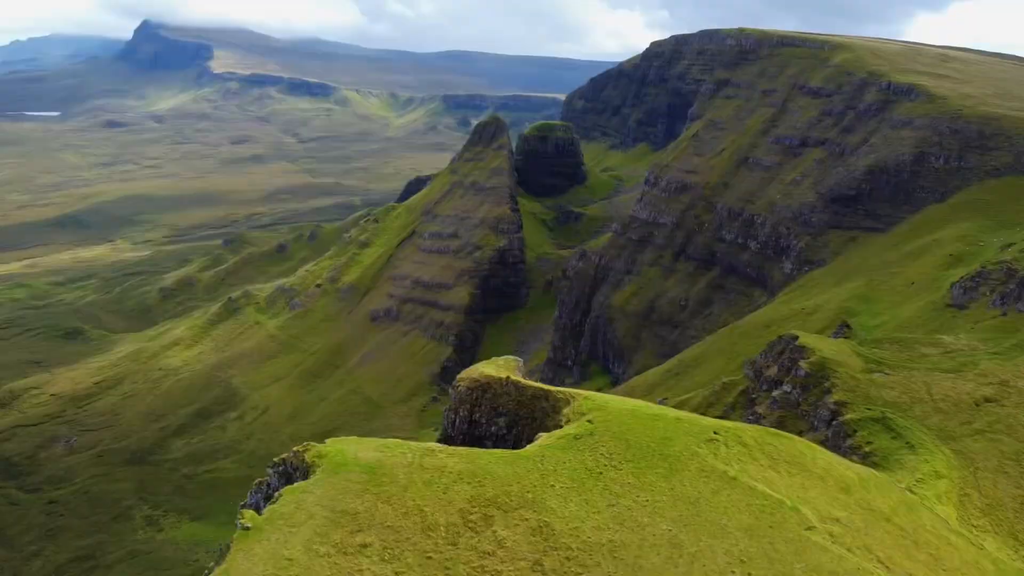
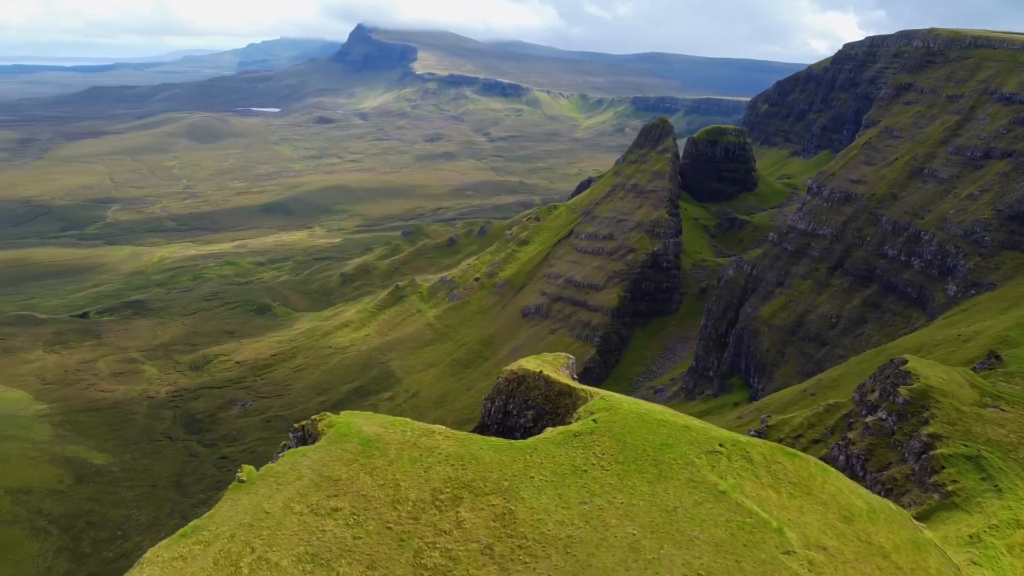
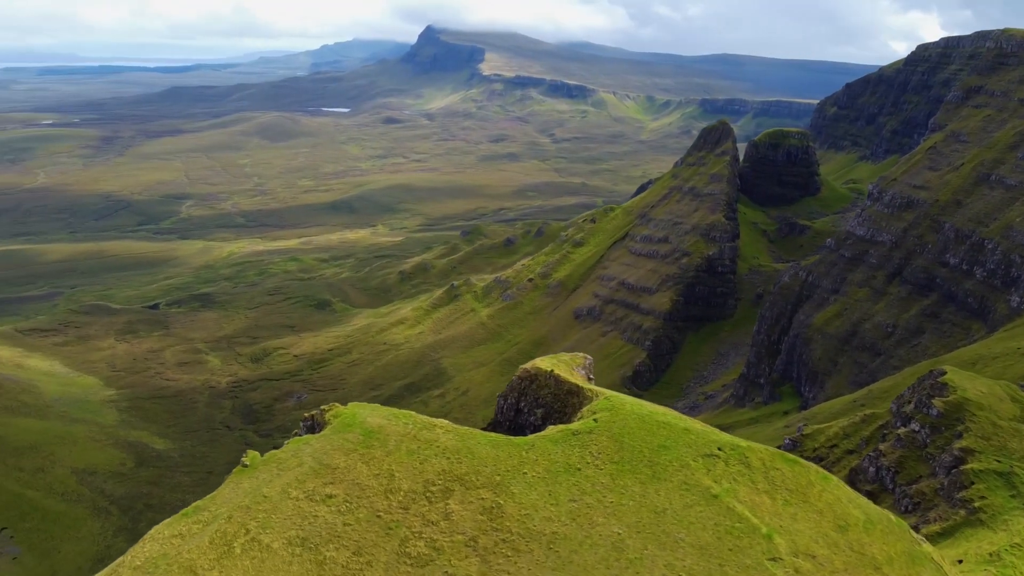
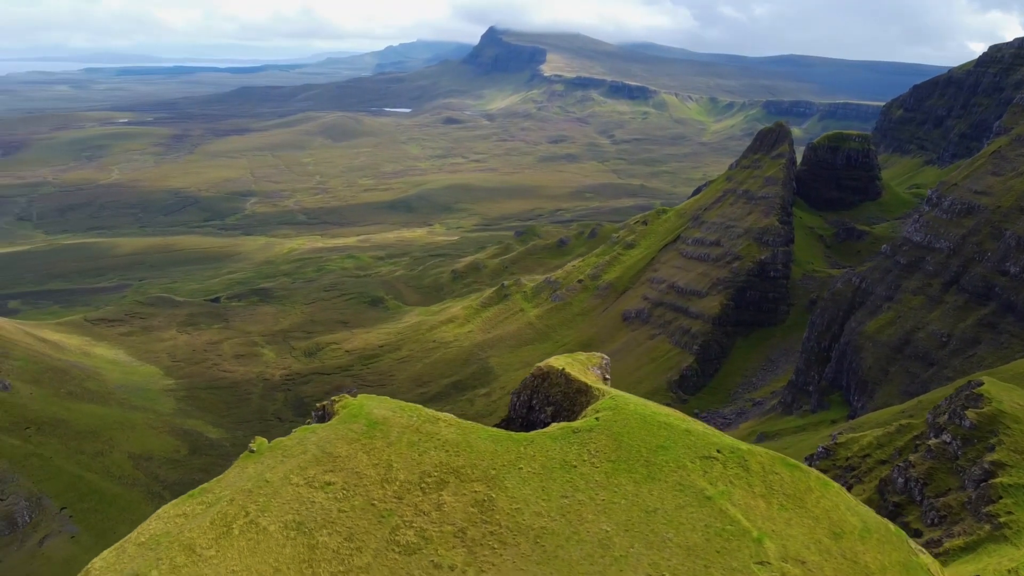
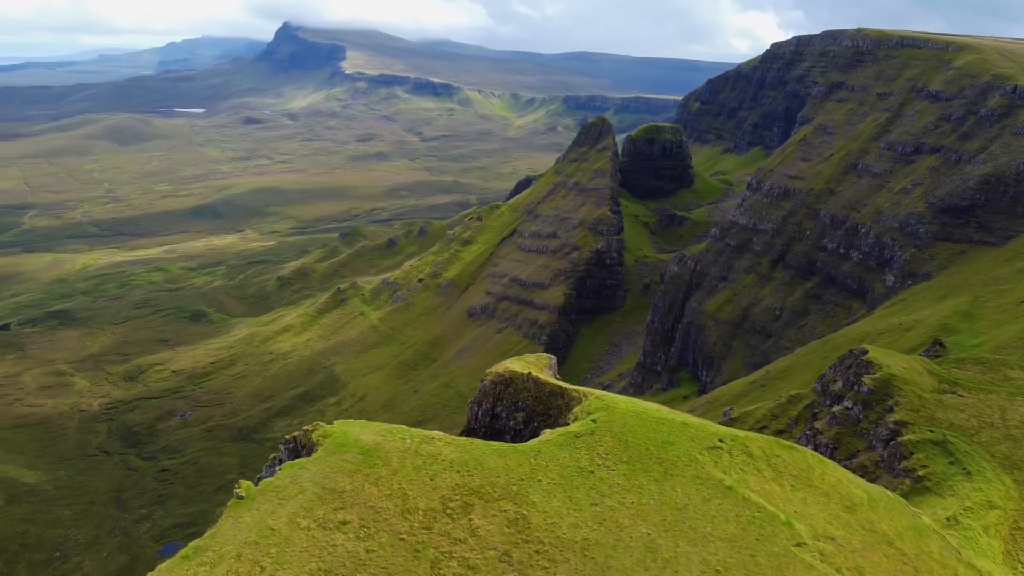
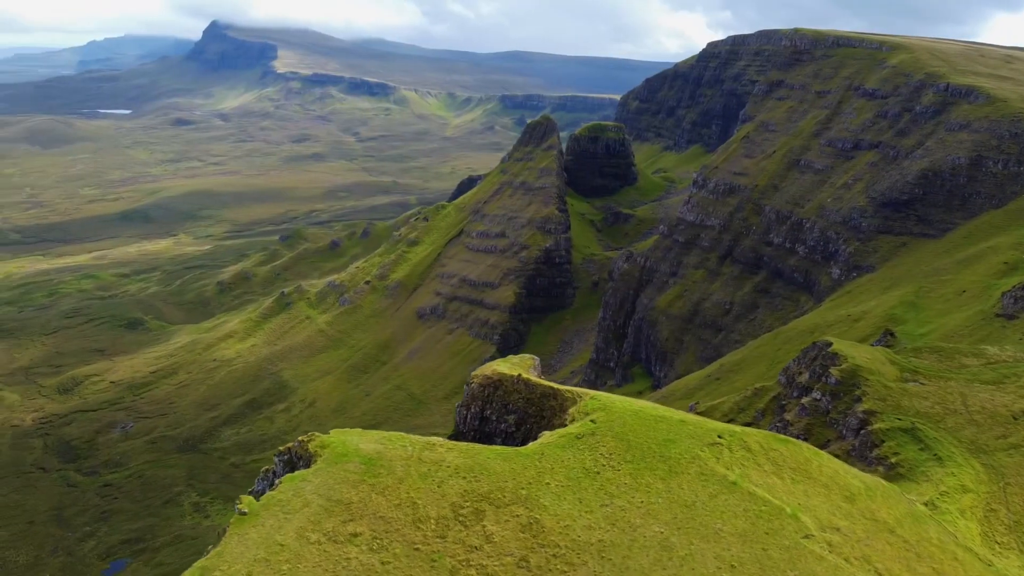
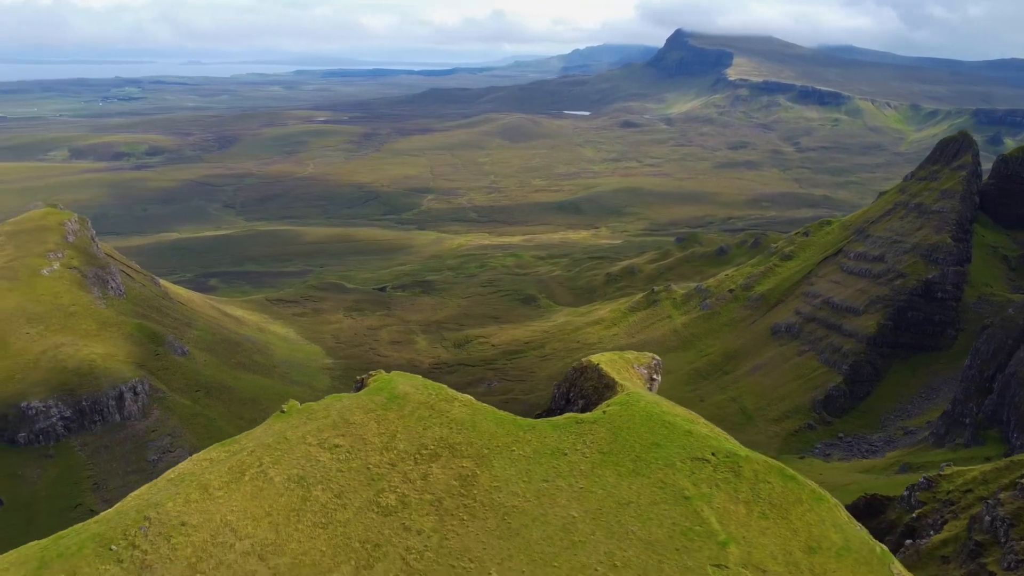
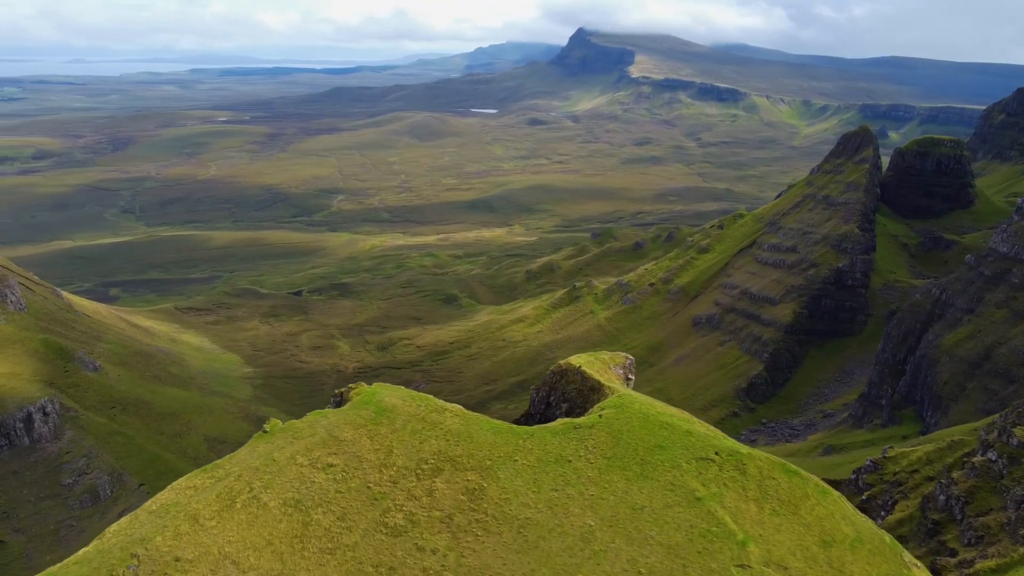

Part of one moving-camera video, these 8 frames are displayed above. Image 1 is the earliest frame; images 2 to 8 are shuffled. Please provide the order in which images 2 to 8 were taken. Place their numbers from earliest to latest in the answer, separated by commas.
6, 5, 2, 3, 4, 8, 7
